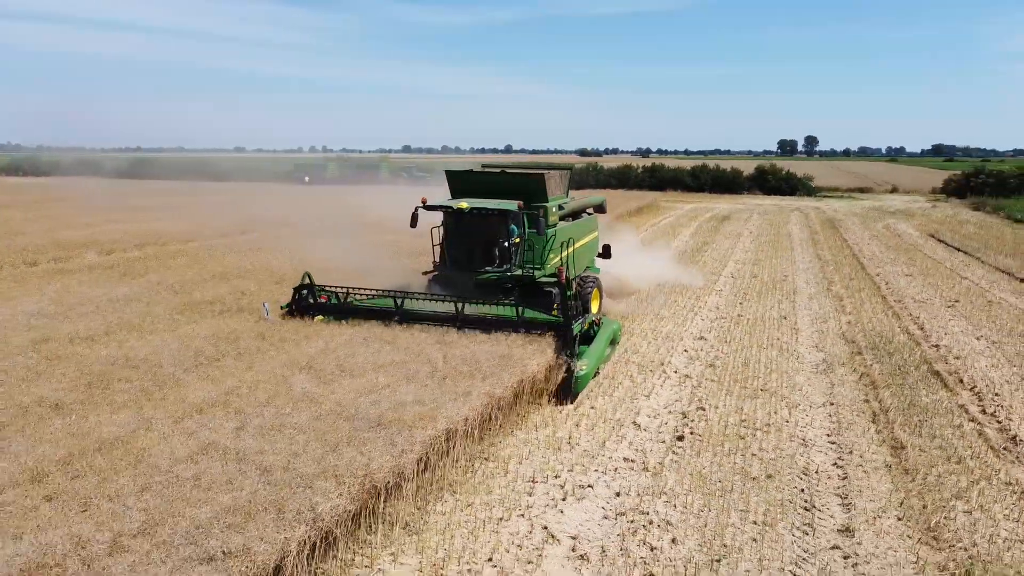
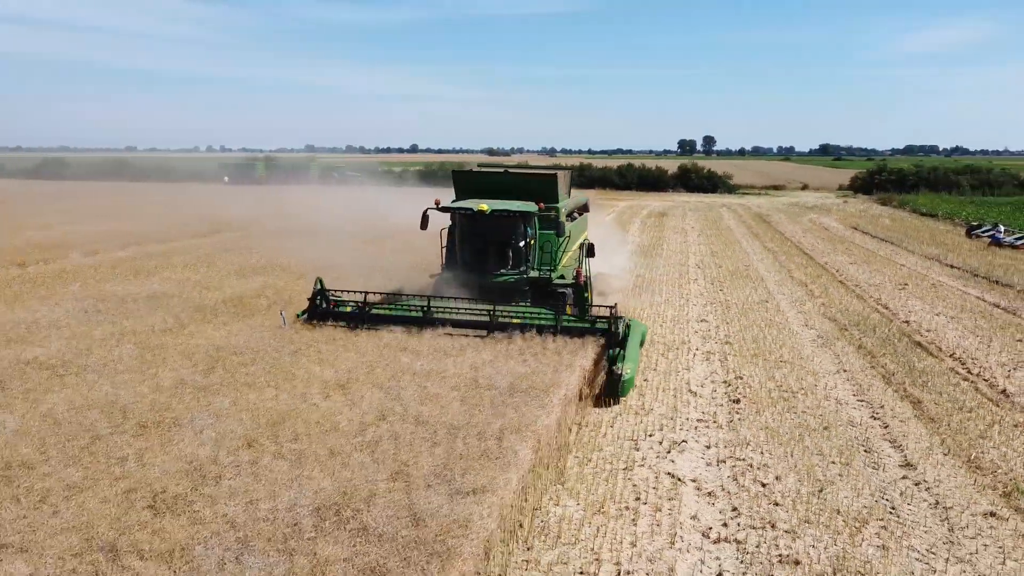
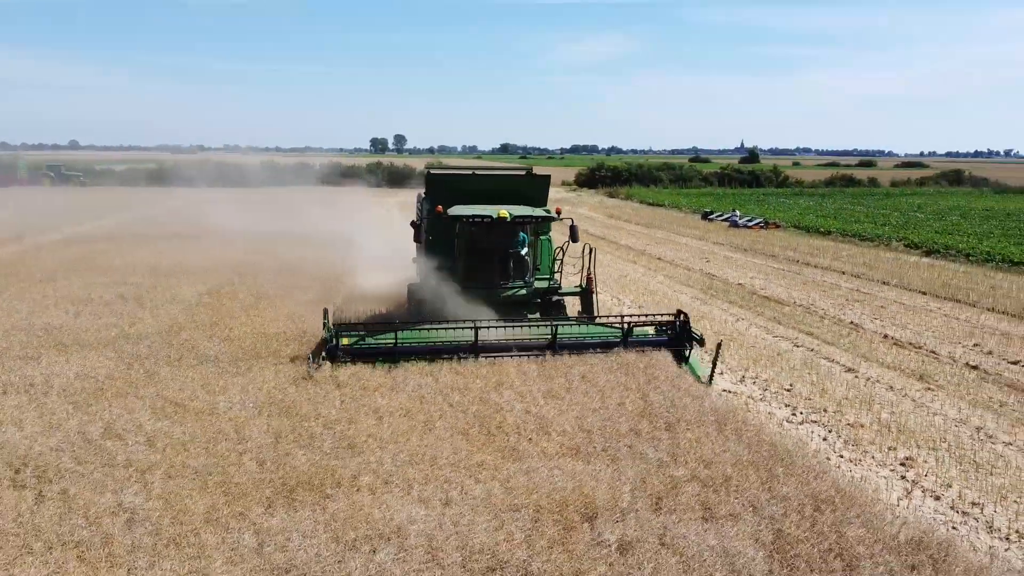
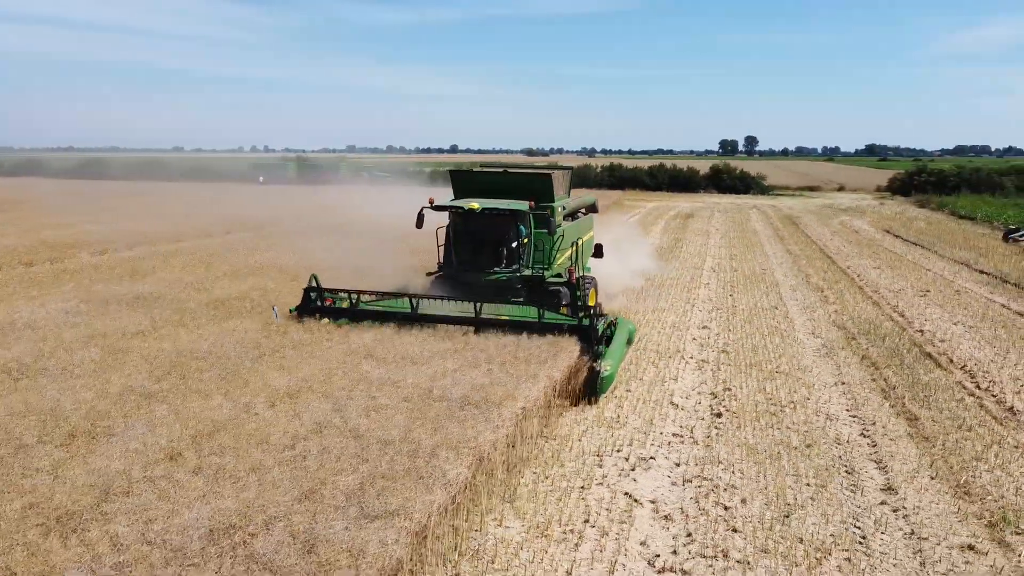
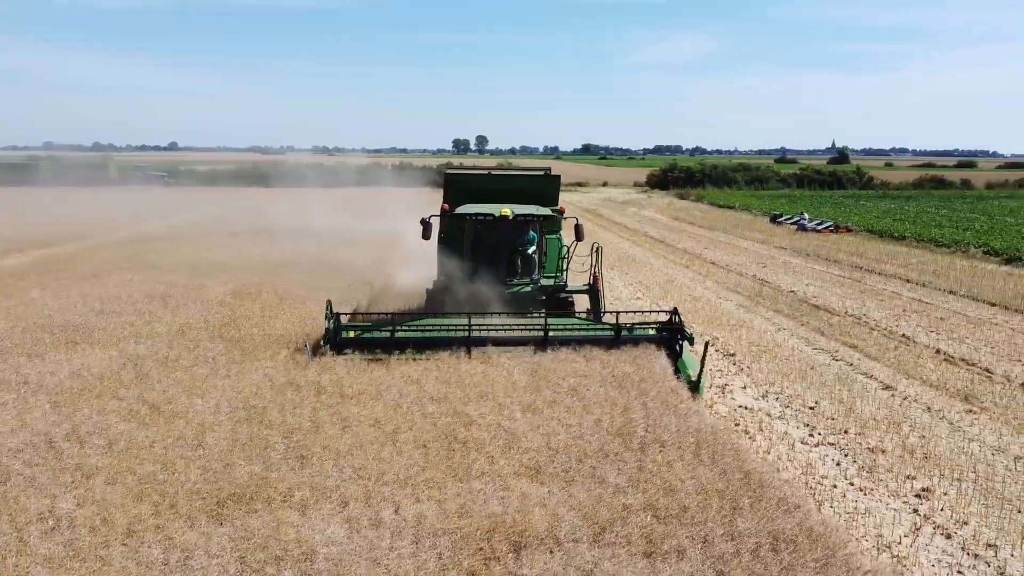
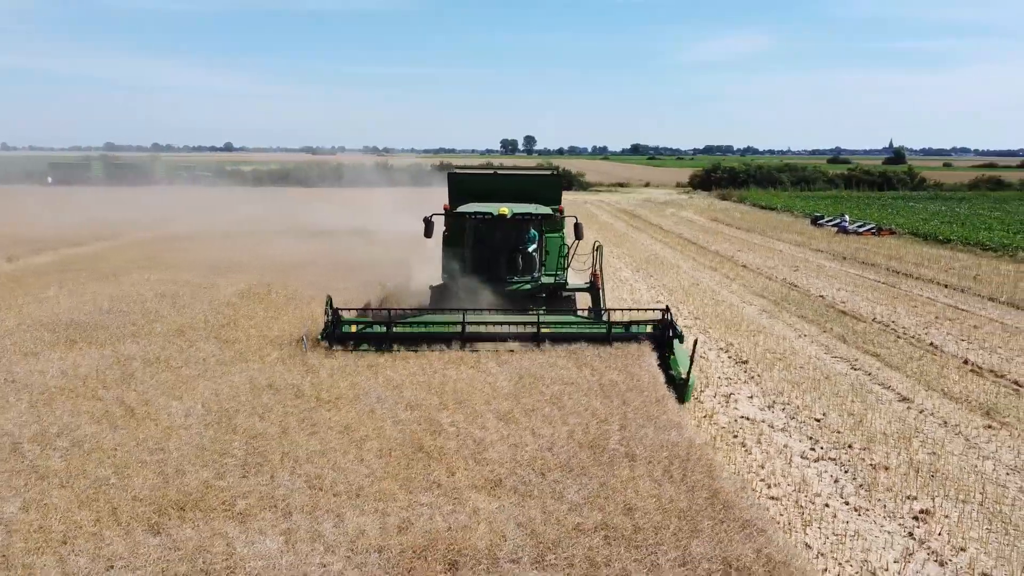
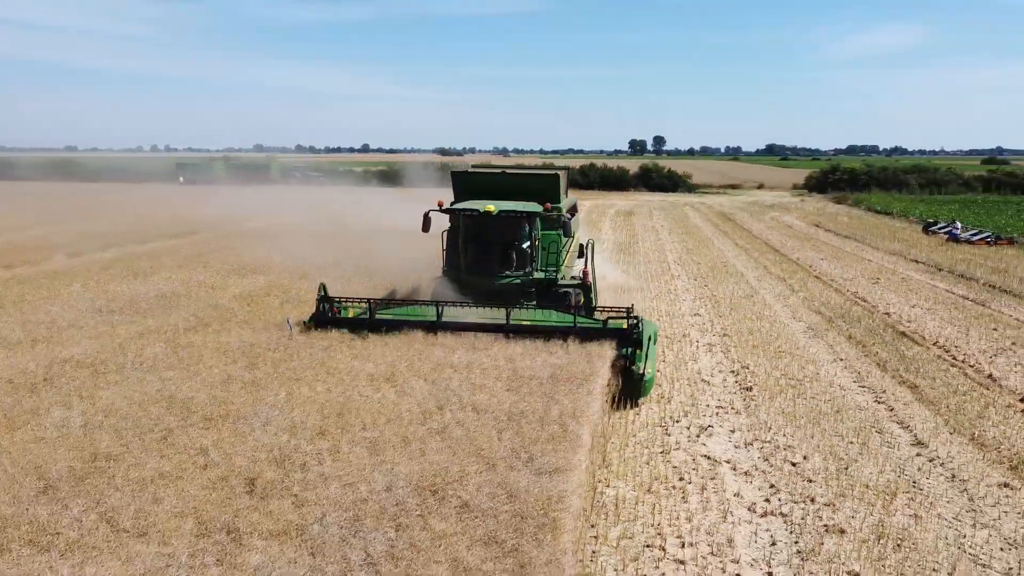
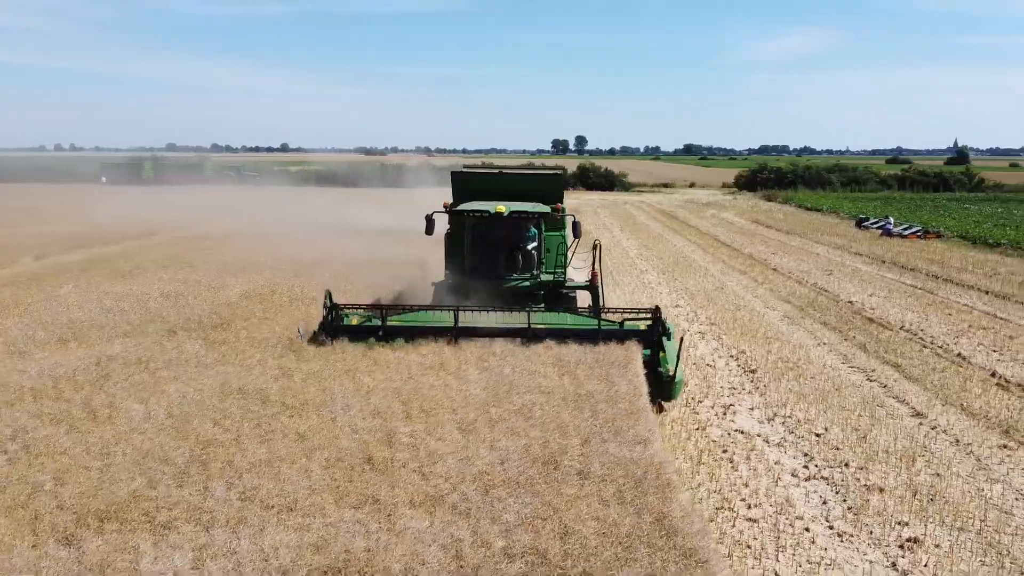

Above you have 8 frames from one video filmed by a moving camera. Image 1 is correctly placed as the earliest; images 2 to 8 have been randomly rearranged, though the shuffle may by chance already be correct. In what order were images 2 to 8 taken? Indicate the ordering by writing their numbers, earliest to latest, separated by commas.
4, 2, 7, 8, 6, 5, 3
